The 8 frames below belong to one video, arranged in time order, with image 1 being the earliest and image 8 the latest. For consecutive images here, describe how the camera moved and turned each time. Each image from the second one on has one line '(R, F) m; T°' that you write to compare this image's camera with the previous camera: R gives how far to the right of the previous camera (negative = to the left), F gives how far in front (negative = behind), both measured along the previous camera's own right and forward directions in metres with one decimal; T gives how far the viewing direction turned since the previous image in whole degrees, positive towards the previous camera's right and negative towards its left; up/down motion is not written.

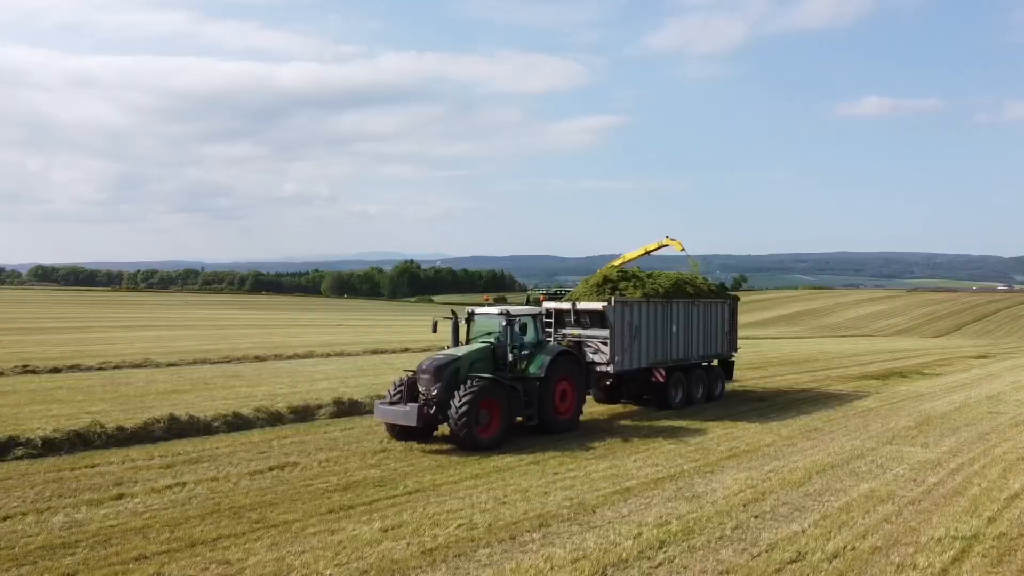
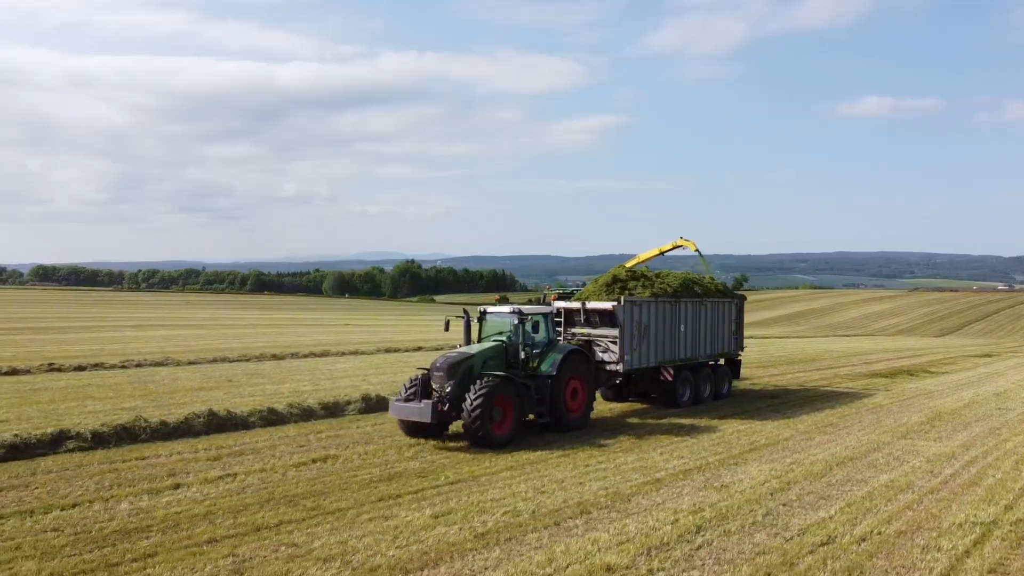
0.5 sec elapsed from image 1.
(-0.1, -0.1) m; 0°
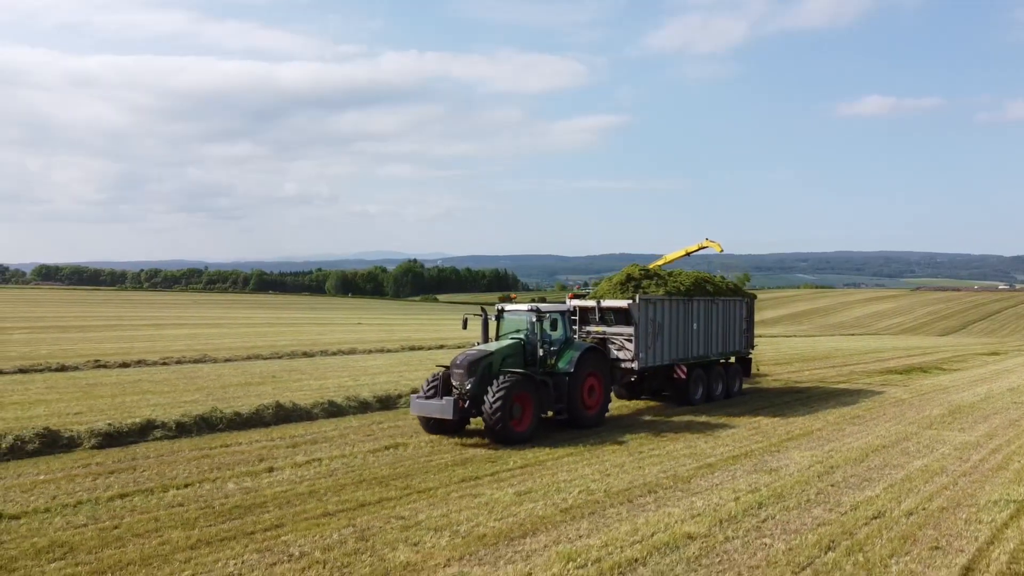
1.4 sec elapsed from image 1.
(-0.2, -0.2) m; 0°
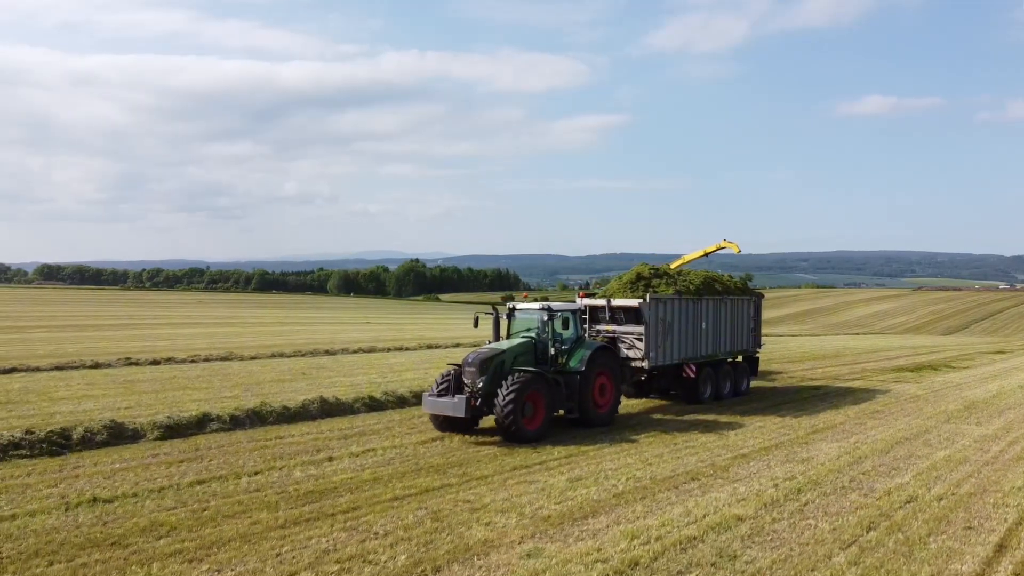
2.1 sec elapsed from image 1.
(-0.1, 0.0) m; 0°
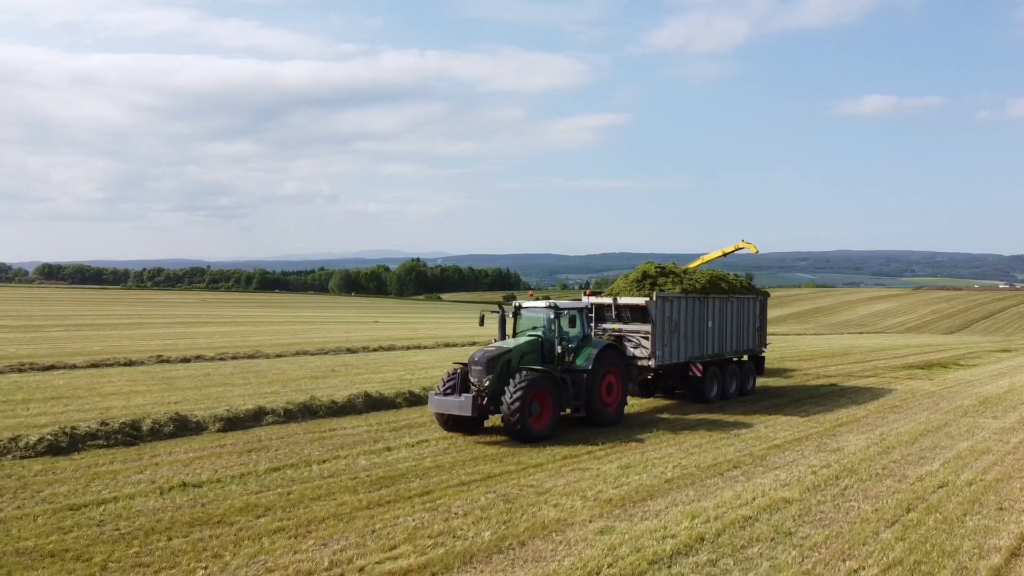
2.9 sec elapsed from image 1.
(-0.1, +0.1) m; 0°
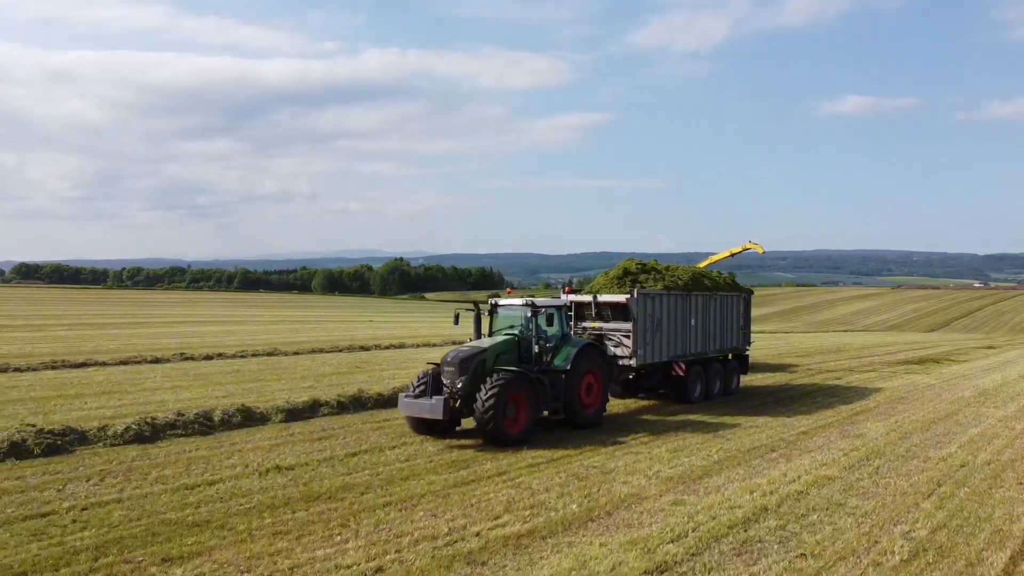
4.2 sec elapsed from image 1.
(+0.1, +0.4) m; +1°
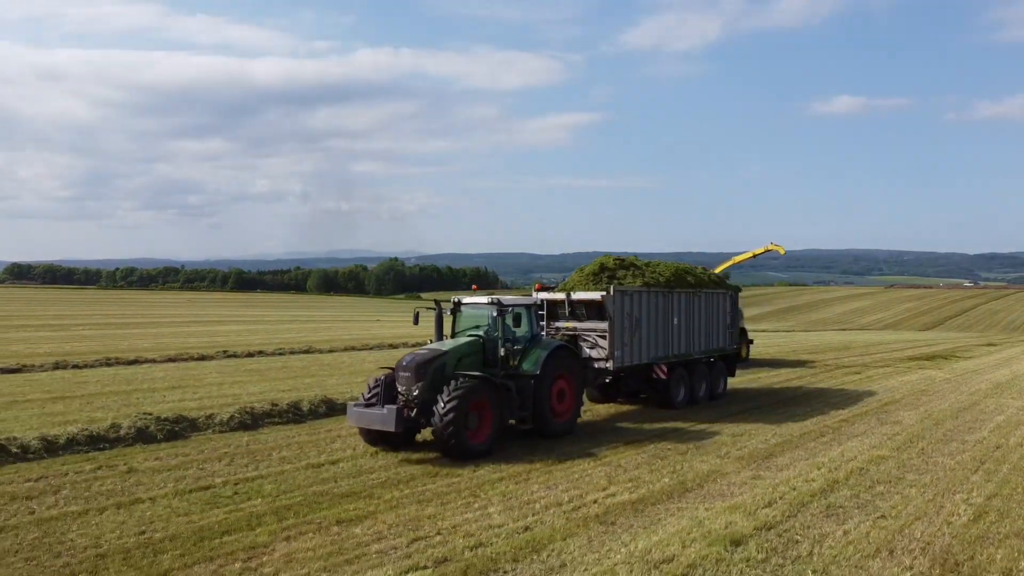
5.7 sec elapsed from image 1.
(+0.3, +0.8) m; +1°
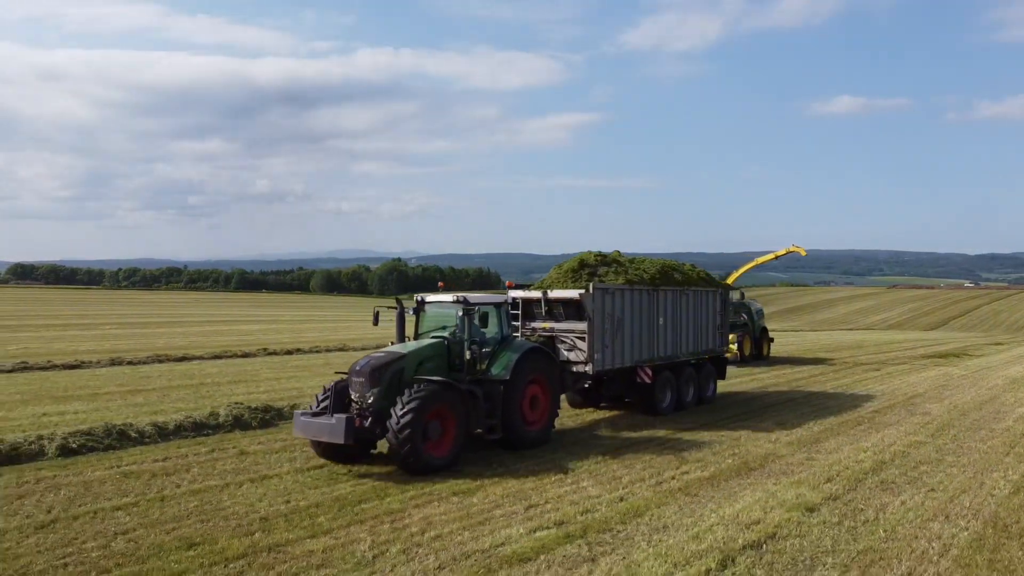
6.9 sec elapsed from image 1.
(+0.2, +0.6) m; 0°
